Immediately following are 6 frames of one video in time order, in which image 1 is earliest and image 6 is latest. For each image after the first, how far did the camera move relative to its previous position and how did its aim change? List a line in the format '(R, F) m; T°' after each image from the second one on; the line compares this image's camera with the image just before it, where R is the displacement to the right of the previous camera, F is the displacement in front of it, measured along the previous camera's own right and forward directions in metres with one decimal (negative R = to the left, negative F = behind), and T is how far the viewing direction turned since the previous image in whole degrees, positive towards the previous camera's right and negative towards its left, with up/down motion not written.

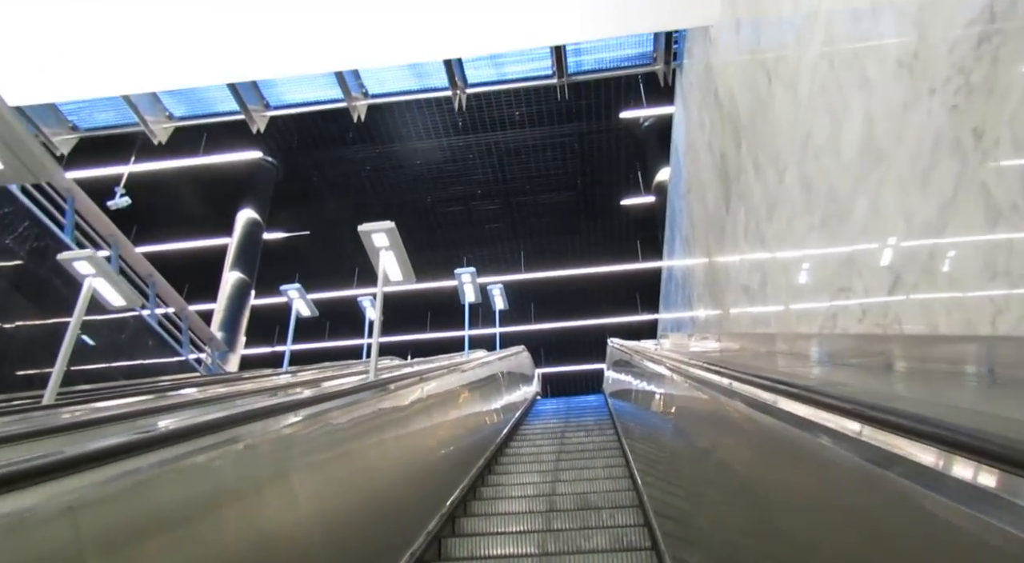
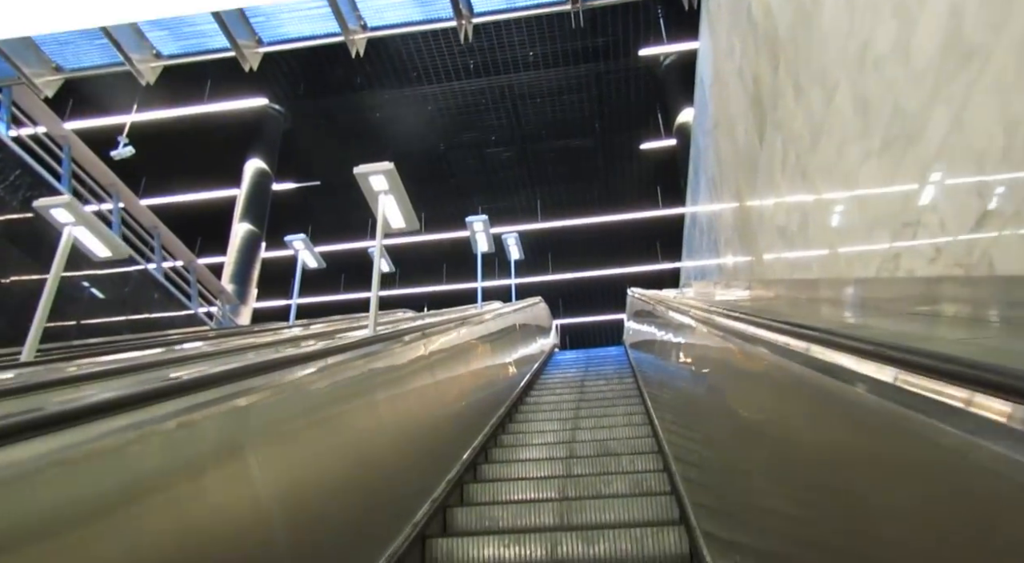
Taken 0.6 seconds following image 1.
(0.0, +0.2) m; -2°
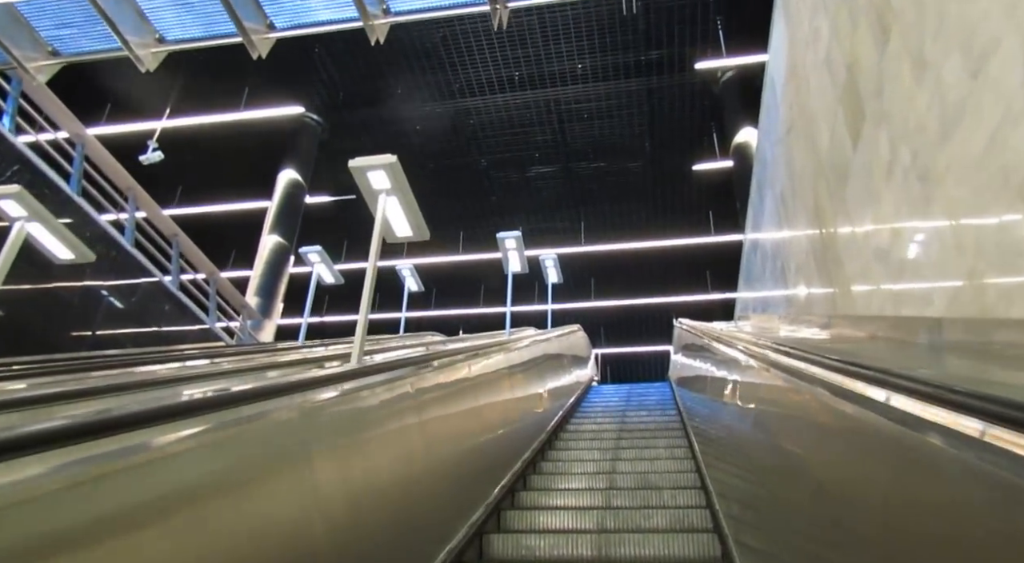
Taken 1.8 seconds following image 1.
(+0.1, +0.4) m; -4°
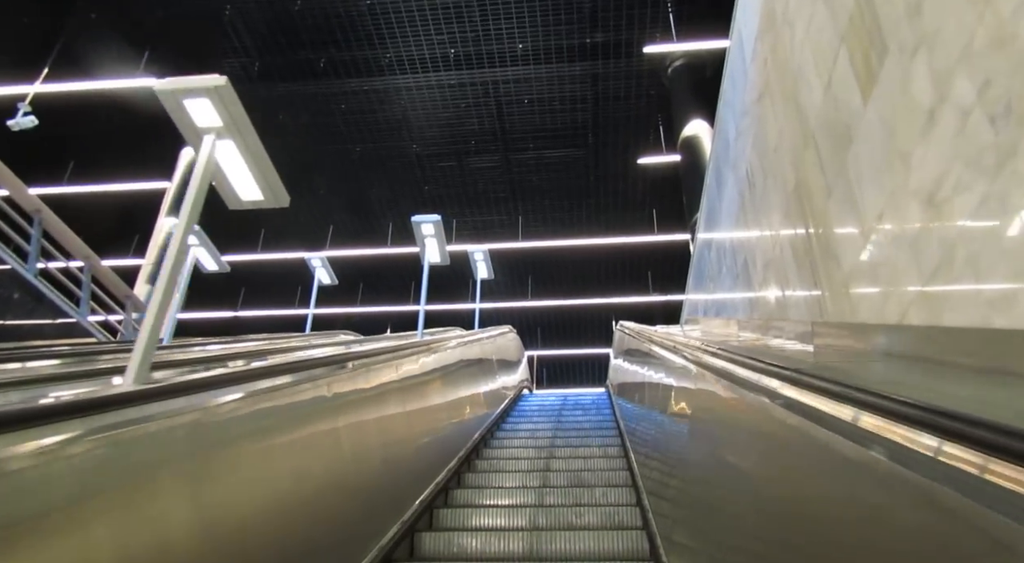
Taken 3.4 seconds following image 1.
(+0.1, +0.6) m; +5°
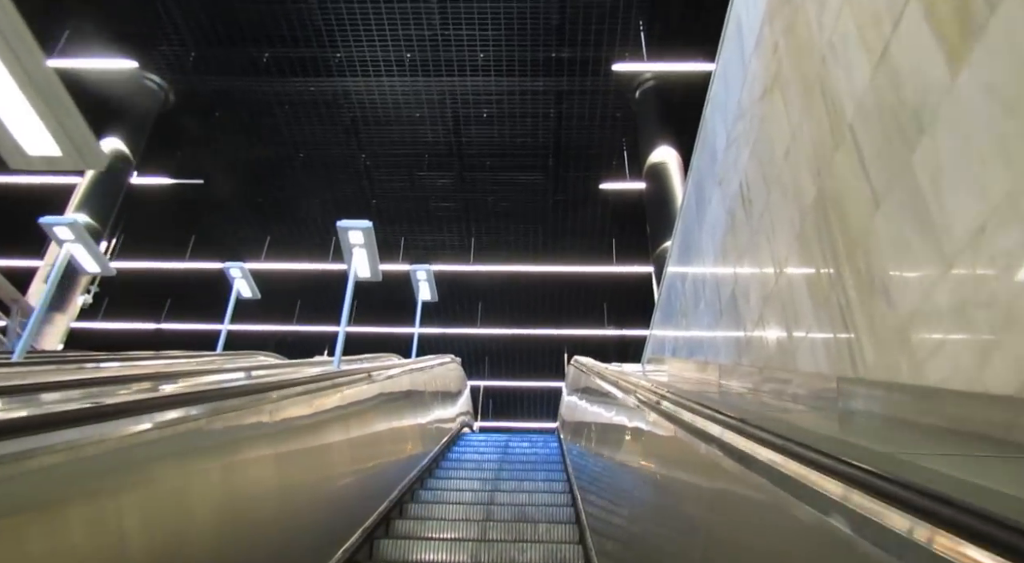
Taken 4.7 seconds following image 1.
(0.0, +0.5) m; +4°
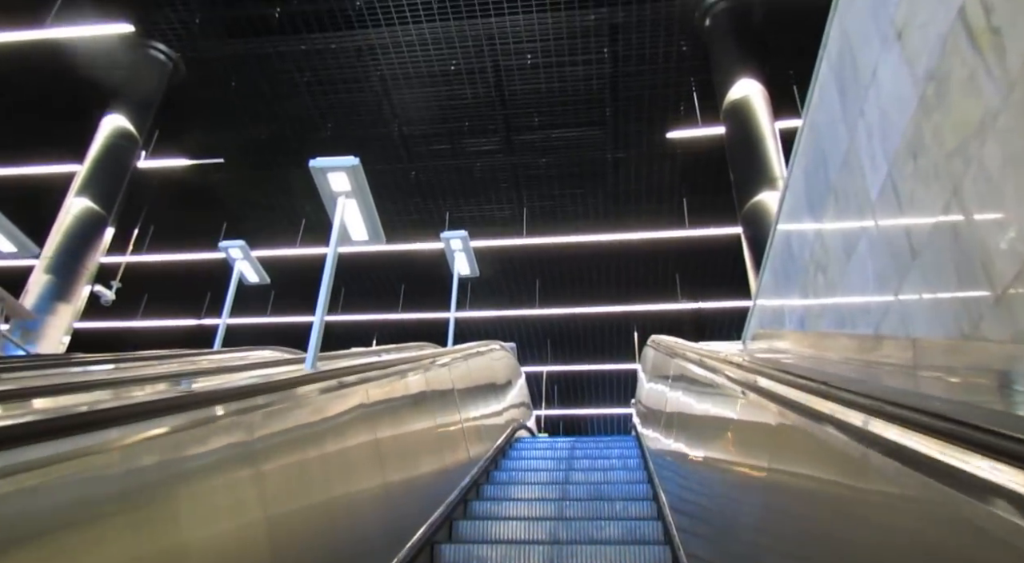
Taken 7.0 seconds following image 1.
(0.0, +0.8) m; -6°
